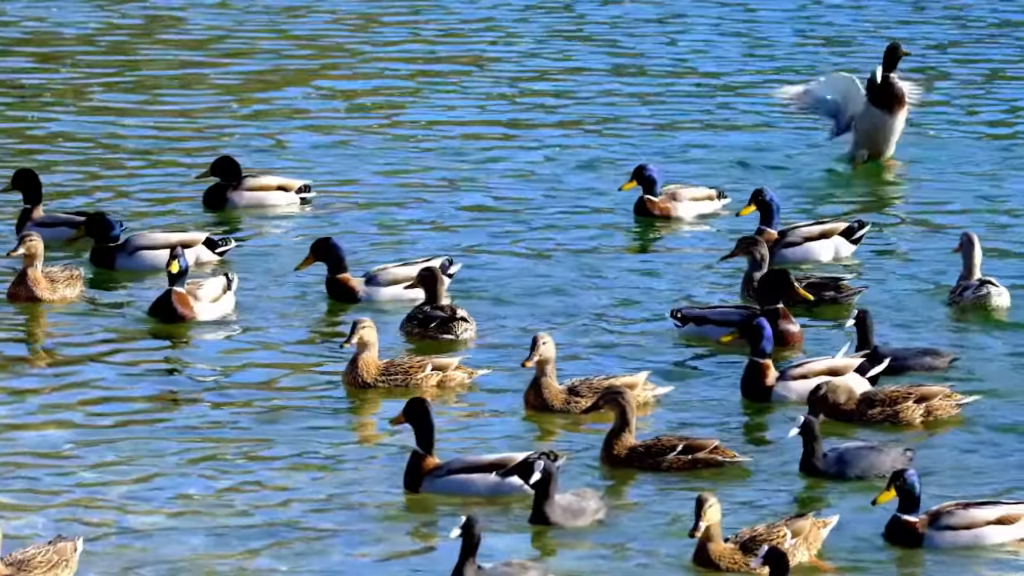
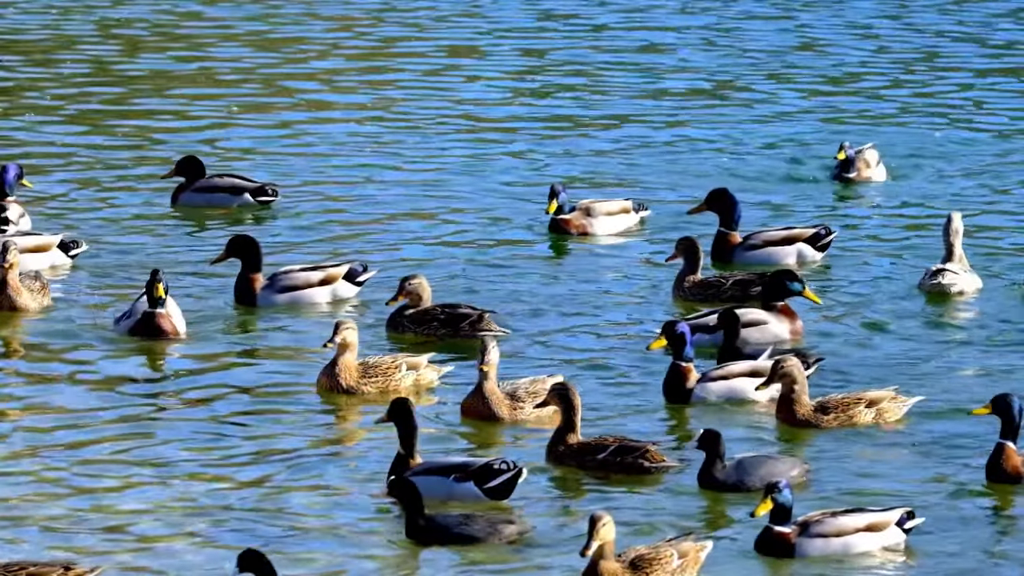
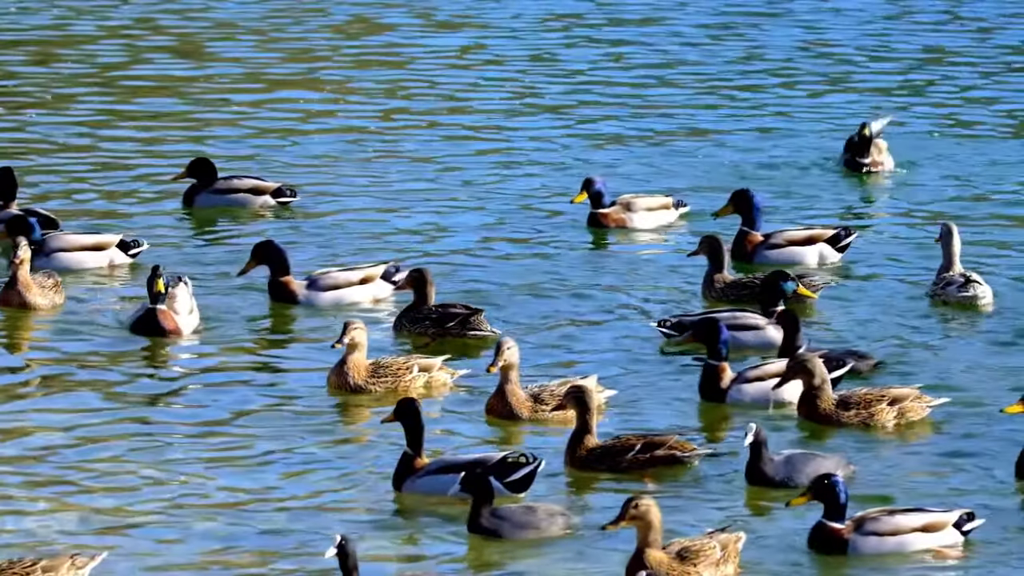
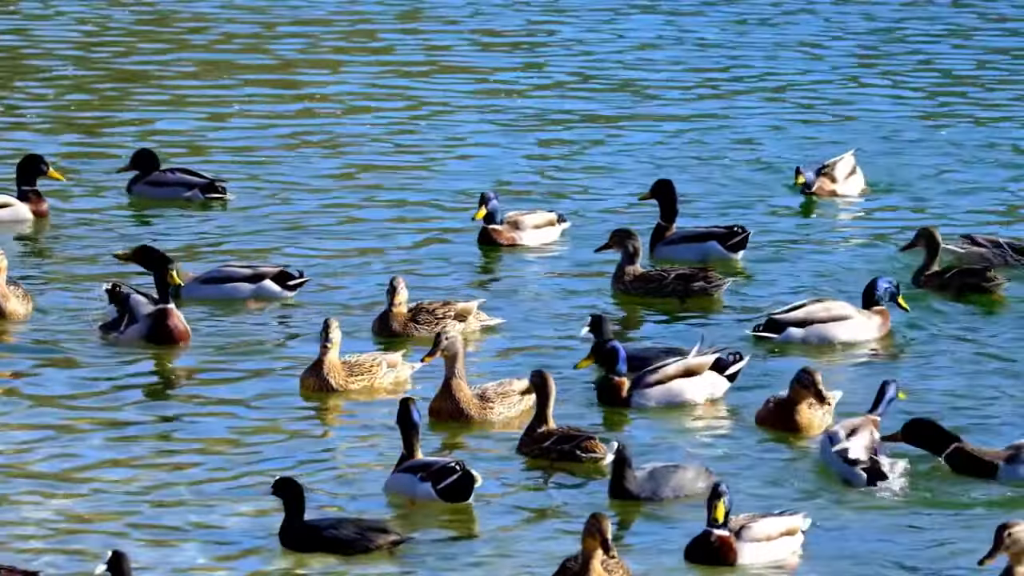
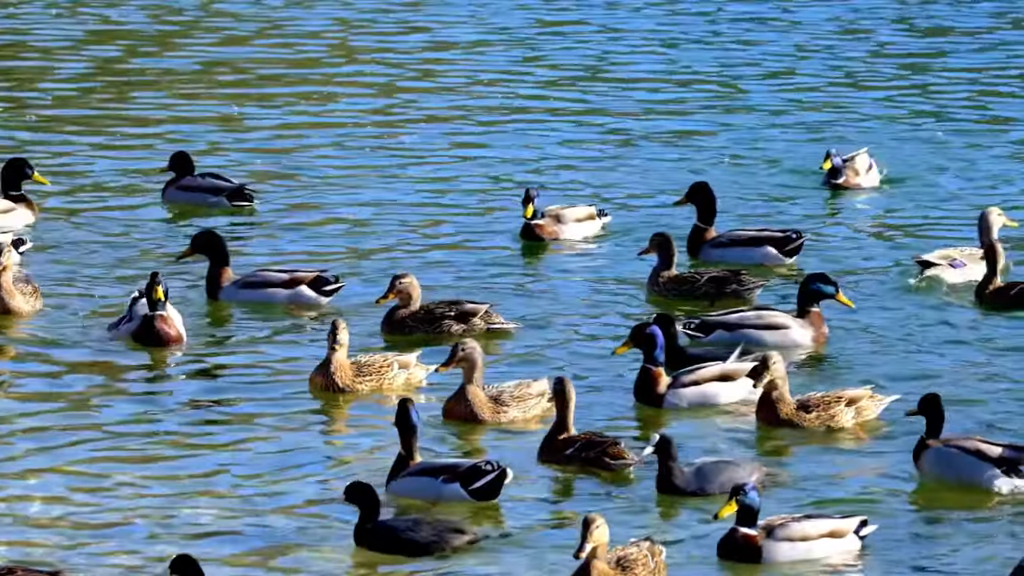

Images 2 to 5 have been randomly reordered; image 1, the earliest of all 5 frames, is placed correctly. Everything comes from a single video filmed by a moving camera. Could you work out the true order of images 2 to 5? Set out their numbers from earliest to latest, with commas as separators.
3, 2, 5, 4
